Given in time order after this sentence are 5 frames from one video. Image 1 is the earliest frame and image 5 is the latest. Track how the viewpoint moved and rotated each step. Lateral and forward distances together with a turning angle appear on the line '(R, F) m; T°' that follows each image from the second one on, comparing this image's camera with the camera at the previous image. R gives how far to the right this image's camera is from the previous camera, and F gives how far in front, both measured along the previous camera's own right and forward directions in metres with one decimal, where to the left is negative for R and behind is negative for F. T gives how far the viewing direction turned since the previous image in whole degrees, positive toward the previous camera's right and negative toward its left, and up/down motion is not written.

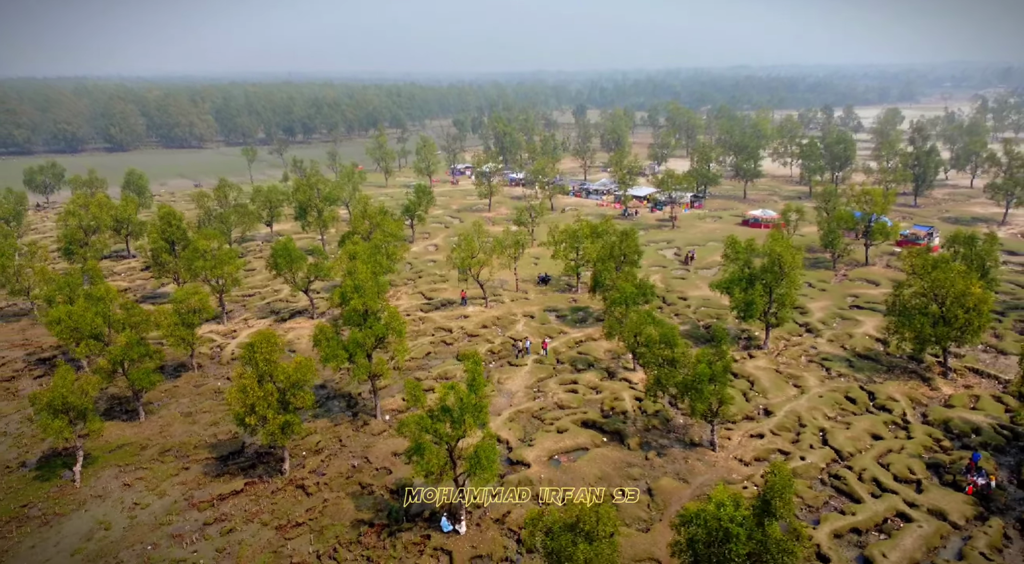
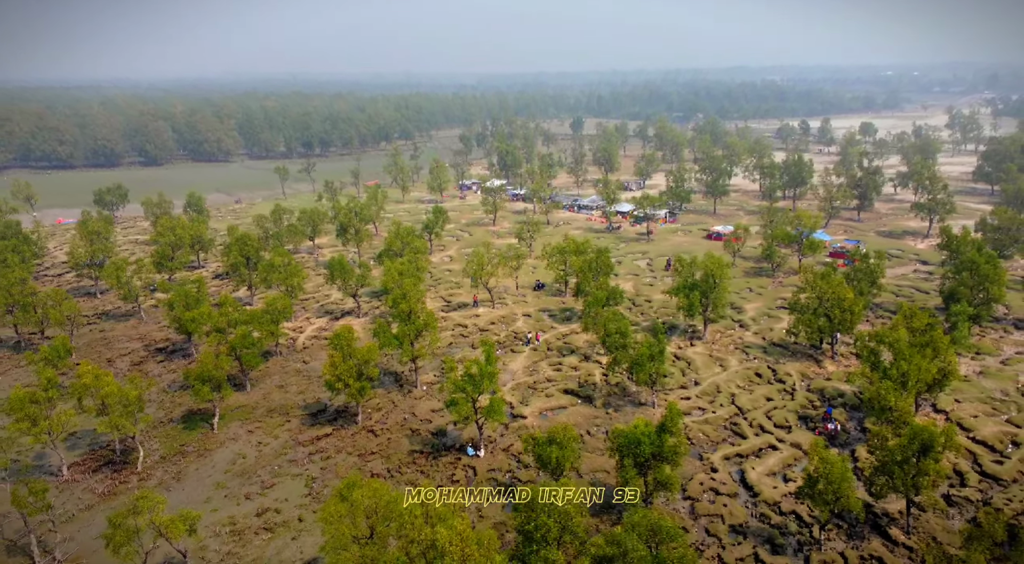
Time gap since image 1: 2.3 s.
(0.0, -11.3) m; 0°
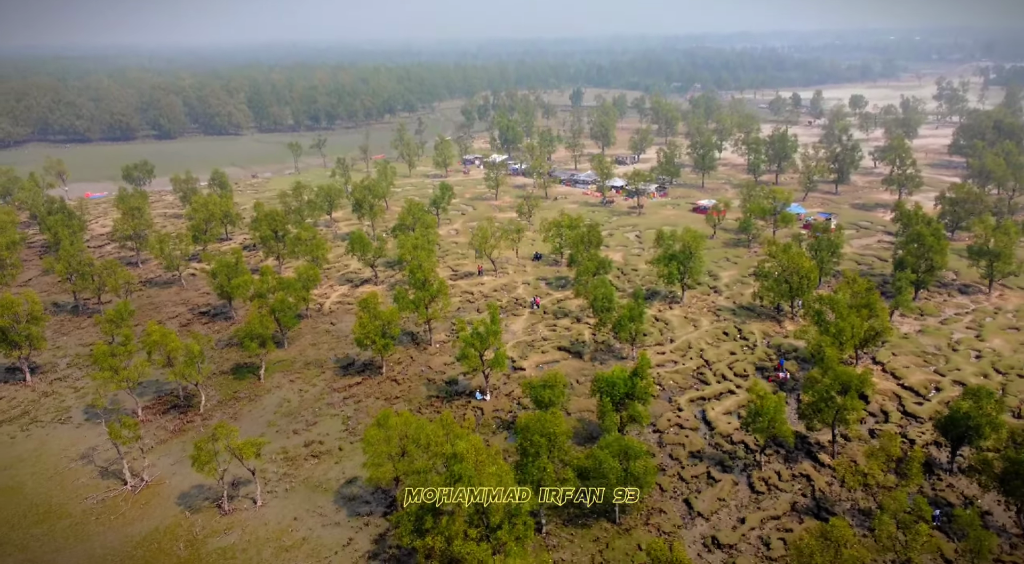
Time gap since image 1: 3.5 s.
(0.0, -6.2) m; 0°
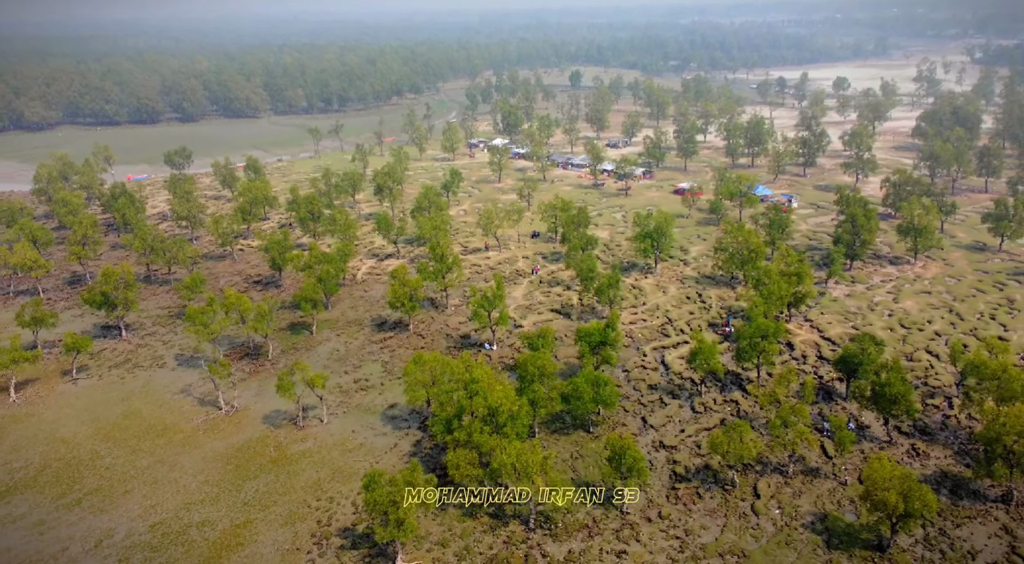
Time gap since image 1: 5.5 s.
(0.0, -10.6) m; 0°
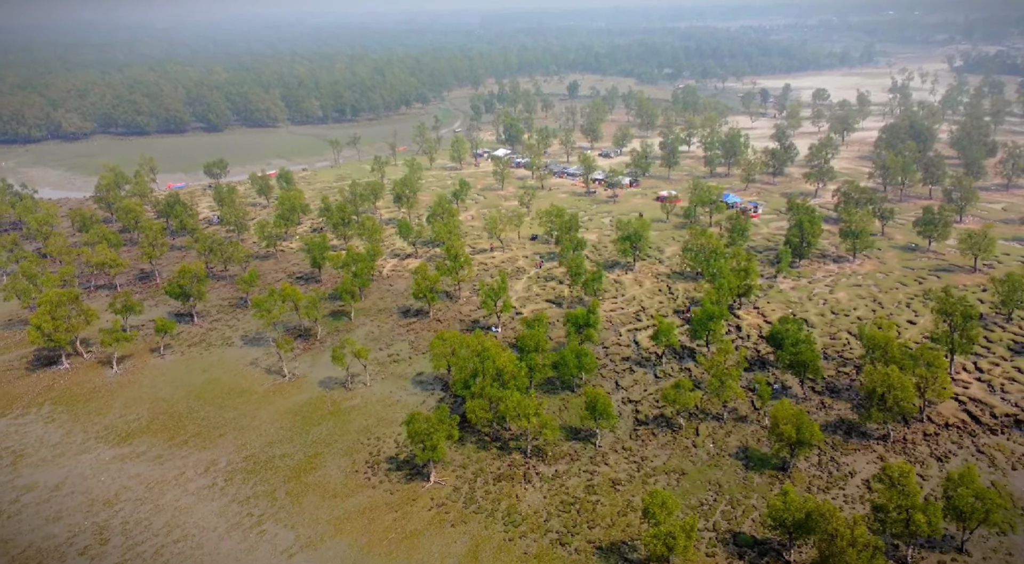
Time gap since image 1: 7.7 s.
(0.0, -12.1) m; 0°
